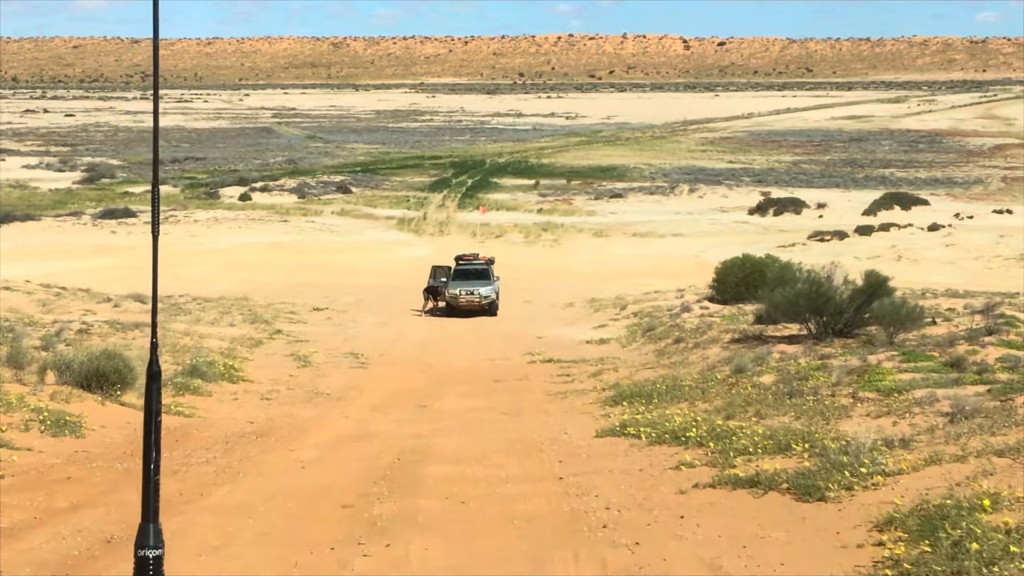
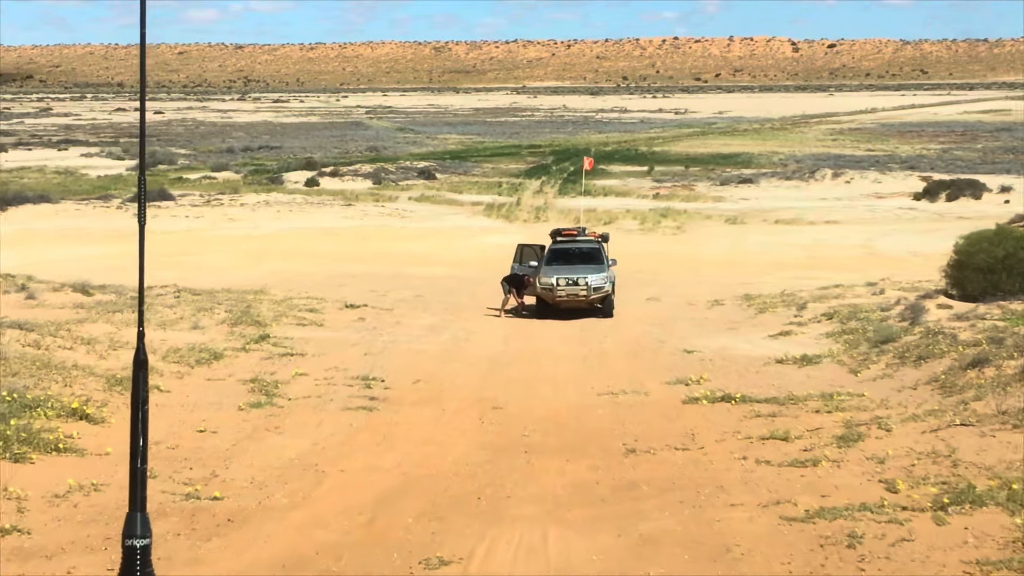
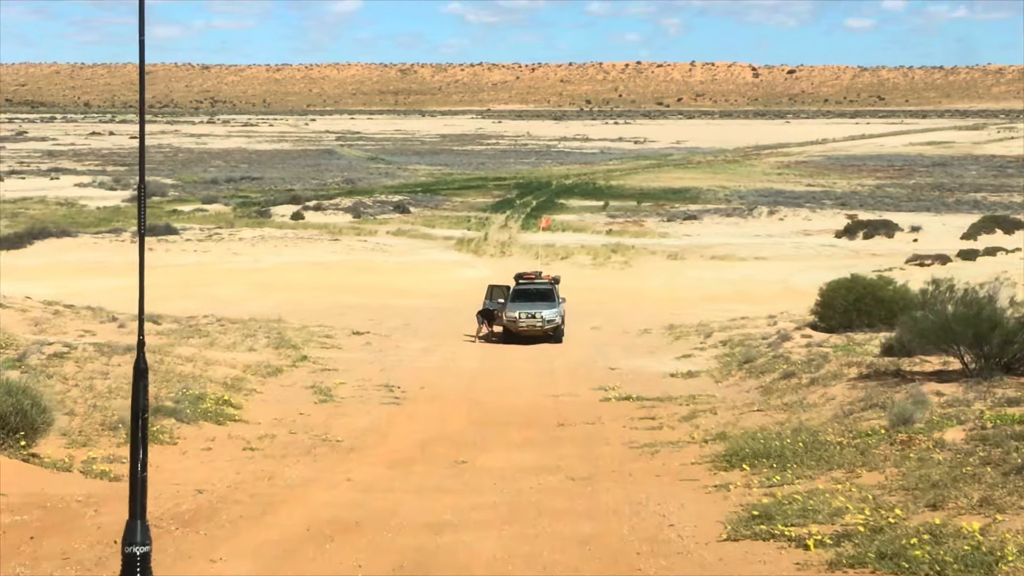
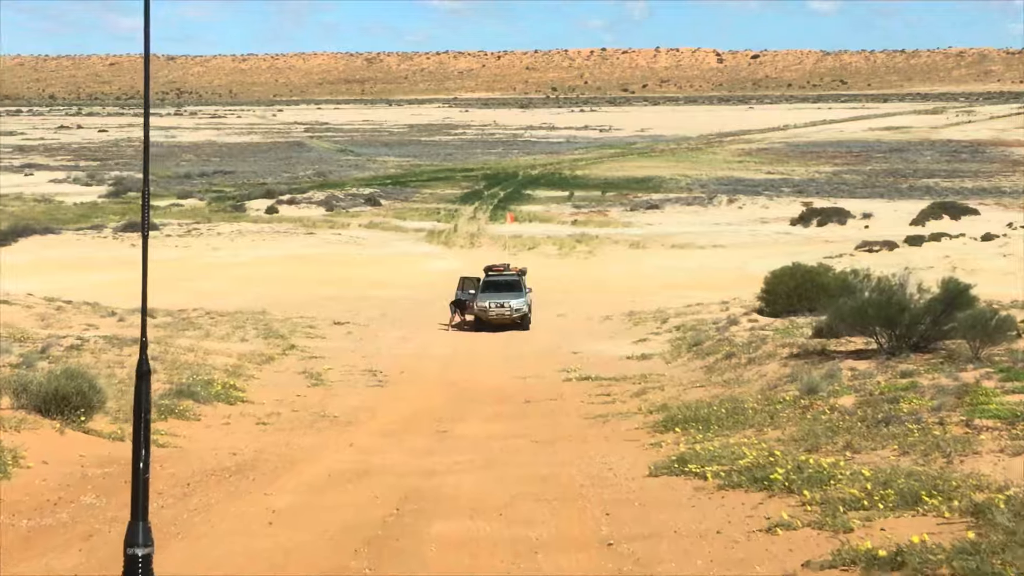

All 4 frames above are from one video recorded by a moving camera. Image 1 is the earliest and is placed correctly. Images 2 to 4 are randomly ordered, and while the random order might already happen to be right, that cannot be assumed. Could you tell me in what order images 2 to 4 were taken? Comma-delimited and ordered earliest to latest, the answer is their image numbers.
4, 3, 2
